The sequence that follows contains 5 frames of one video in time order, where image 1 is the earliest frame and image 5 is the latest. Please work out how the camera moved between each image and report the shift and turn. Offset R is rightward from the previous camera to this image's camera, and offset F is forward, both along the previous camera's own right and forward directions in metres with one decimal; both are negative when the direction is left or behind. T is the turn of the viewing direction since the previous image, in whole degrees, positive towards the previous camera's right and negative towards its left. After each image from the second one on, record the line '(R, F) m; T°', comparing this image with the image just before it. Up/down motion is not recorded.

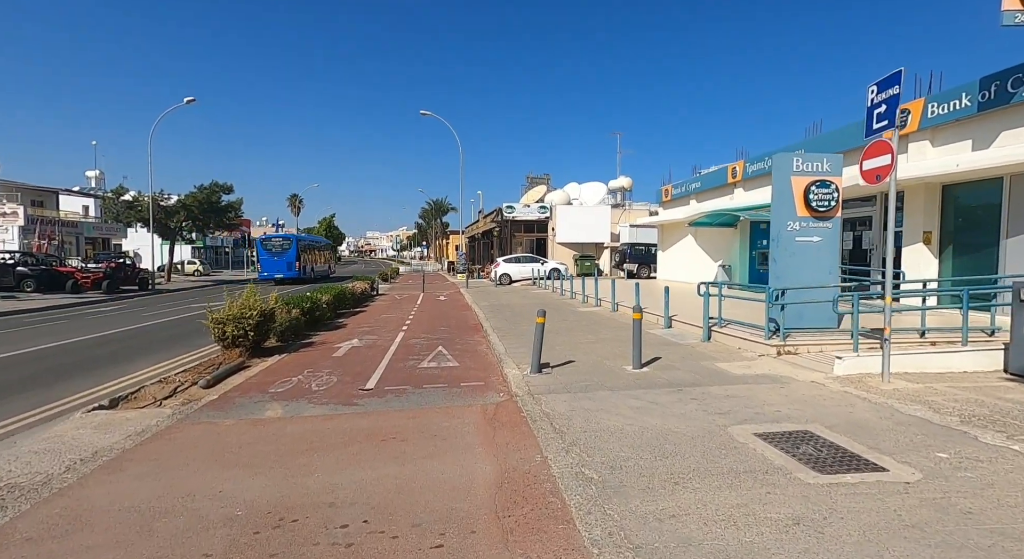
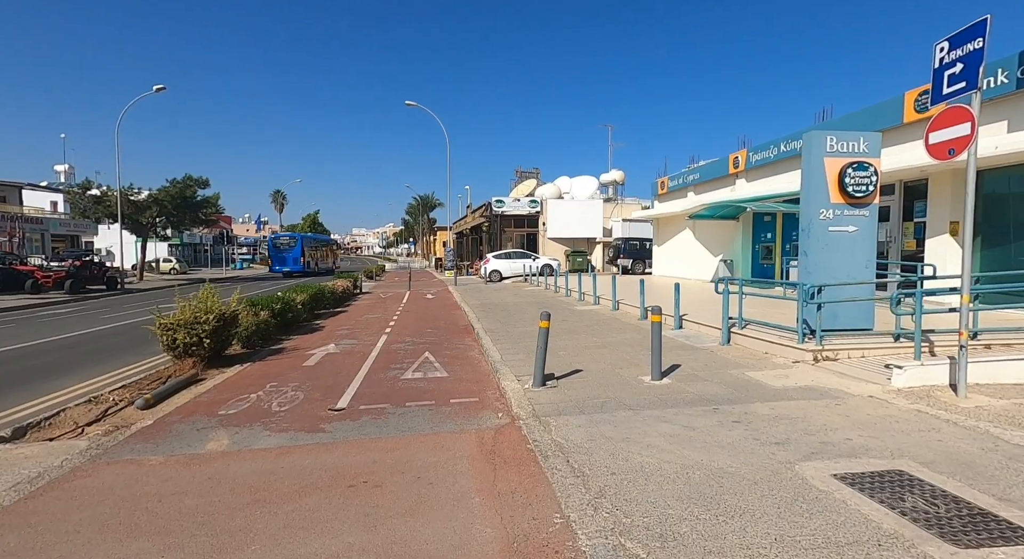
(-0.1, +1.2) m; +1°
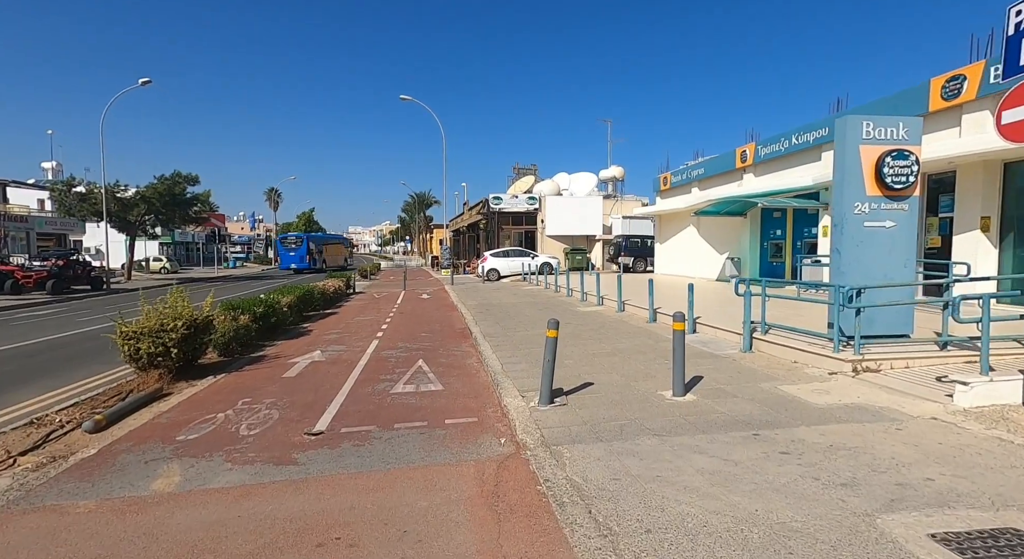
(-0.1, +0.8) m; 0°
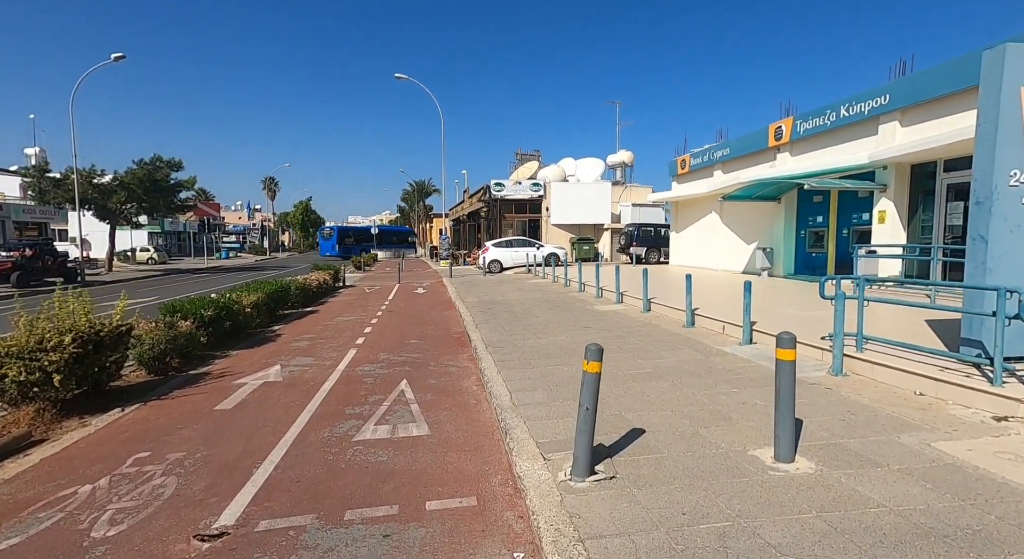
(-0.1, +2.1) m; 0°
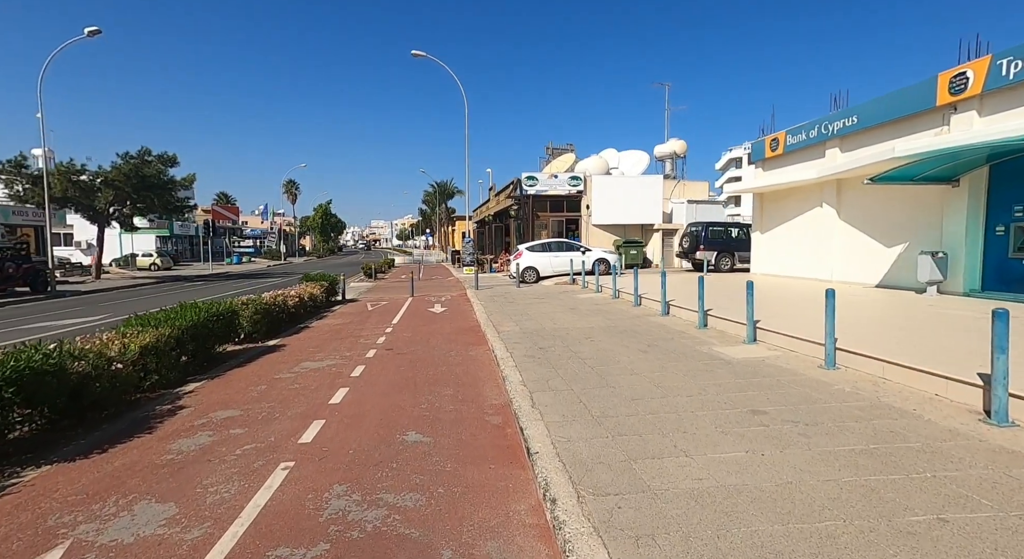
(-0.7, +5.1) m; -2°
